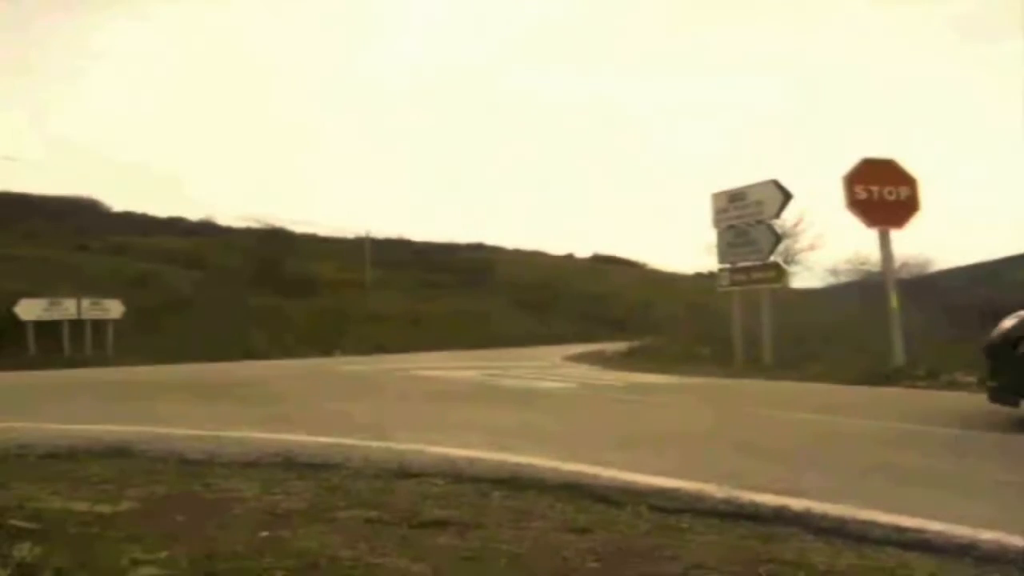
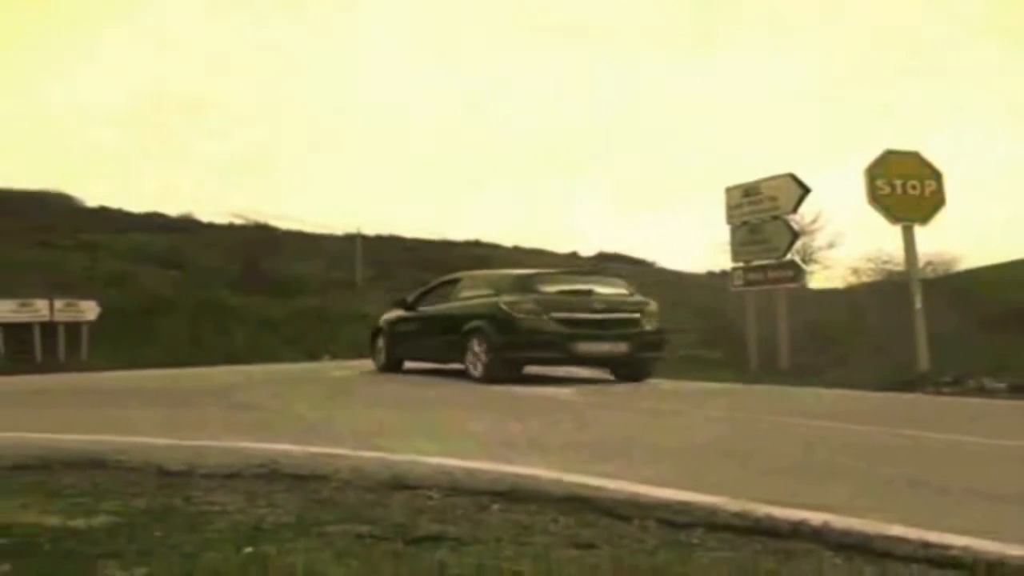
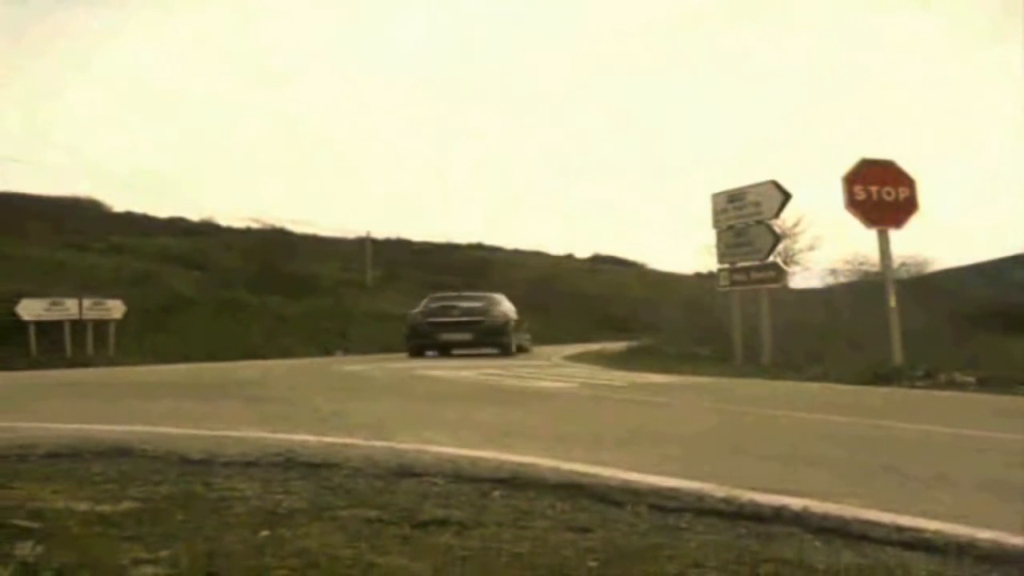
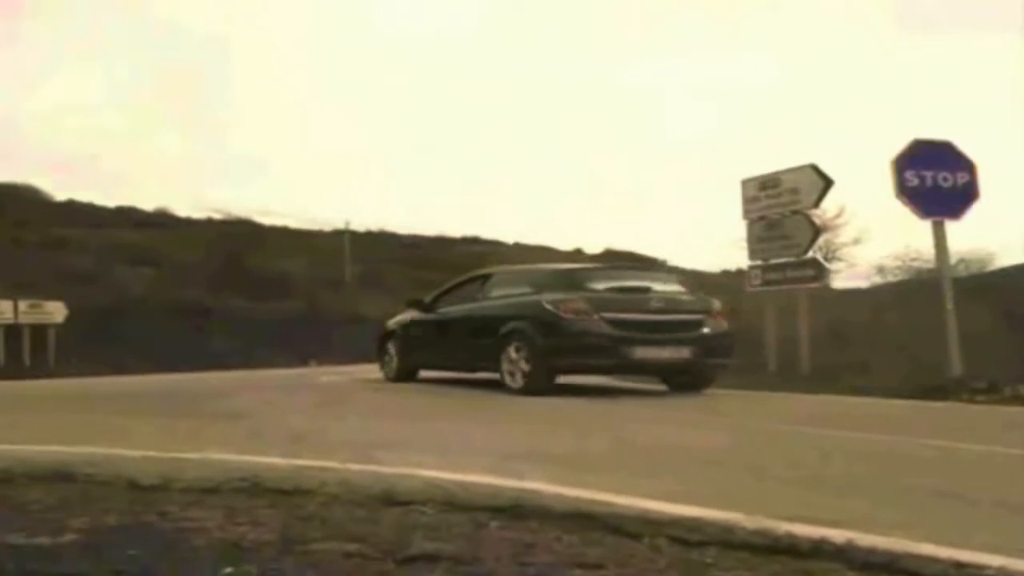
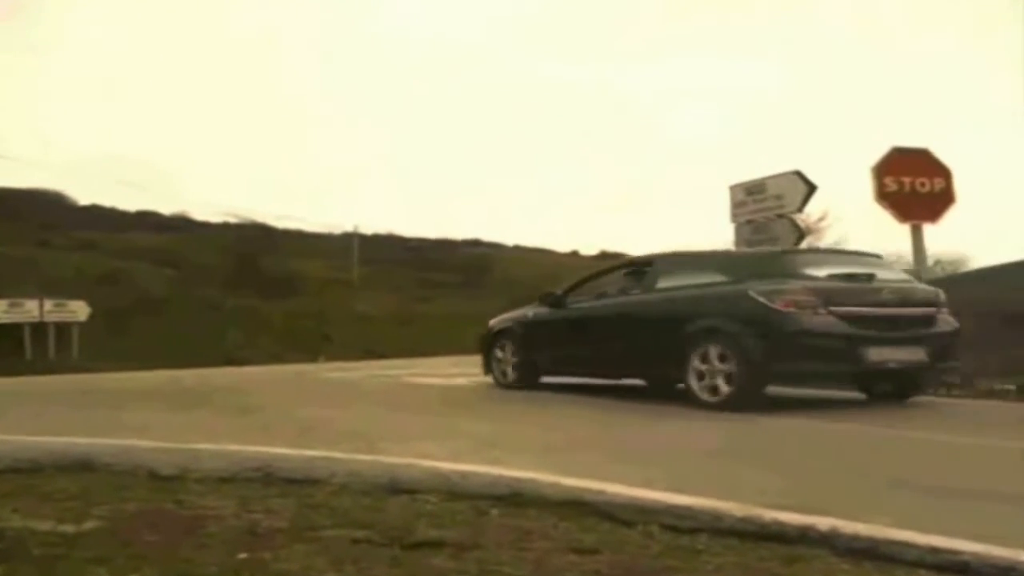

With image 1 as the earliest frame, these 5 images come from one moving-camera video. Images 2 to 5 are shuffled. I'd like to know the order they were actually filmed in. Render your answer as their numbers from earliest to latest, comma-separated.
5, 4, 2, 3
